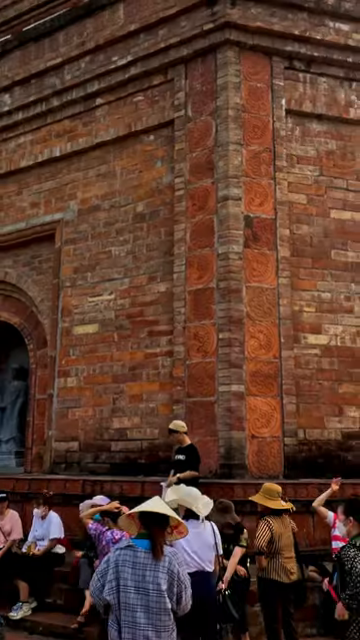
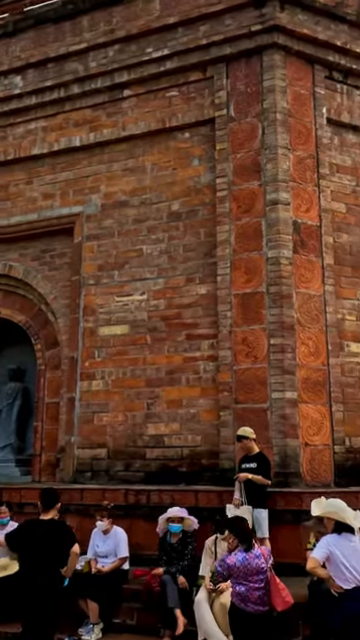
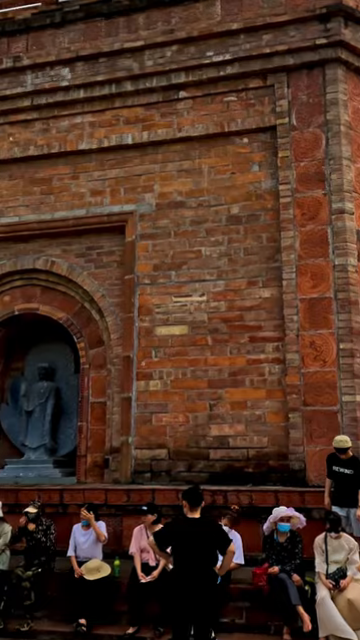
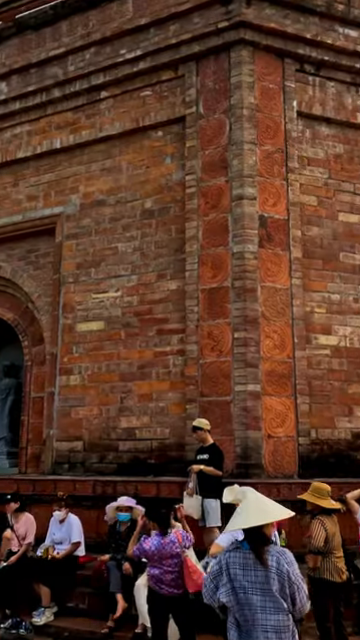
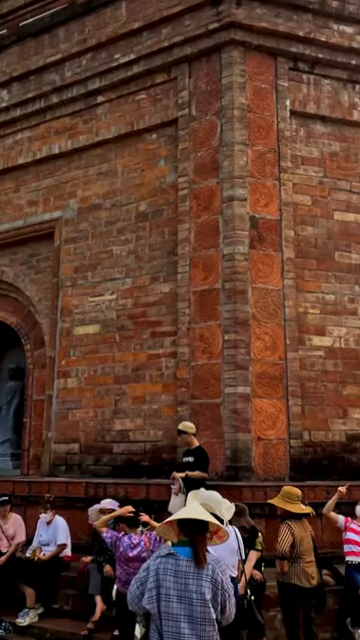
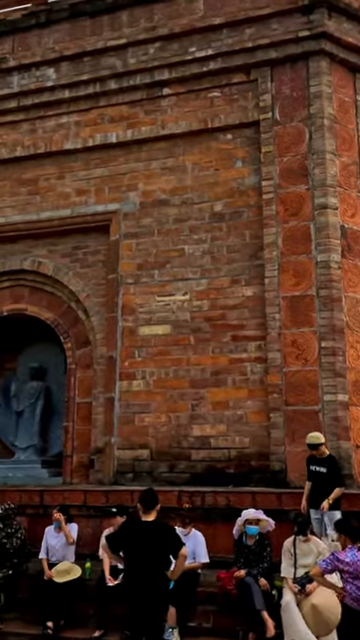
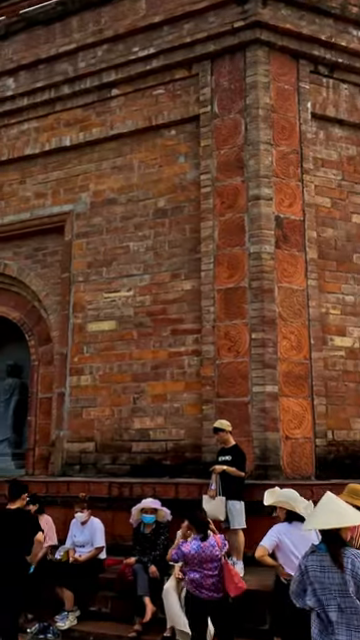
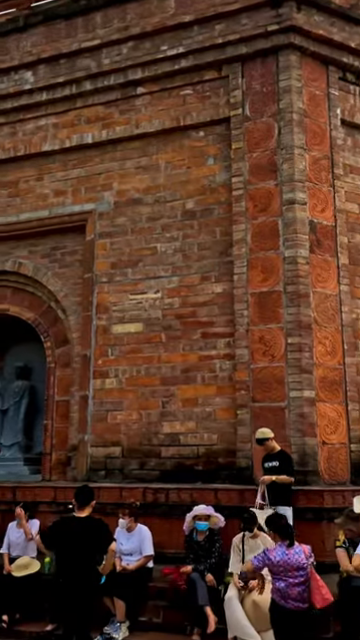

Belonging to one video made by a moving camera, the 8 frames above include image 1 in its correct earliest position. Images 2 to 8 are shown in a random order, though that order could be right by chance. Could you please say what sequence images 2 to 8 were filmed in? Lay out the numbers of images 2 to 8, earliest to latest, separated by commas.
5, 4, 7, 2, 8, 6, 3
